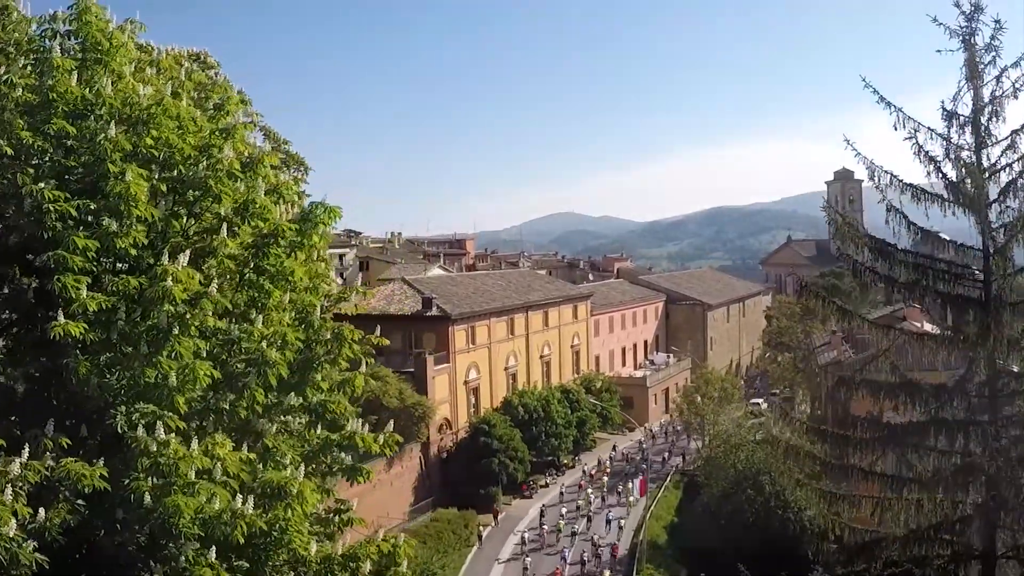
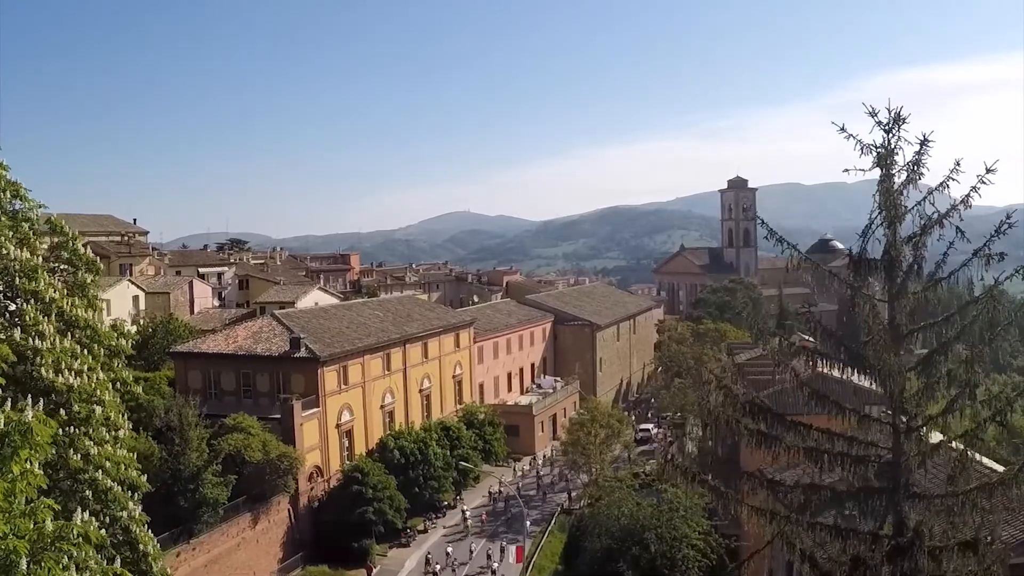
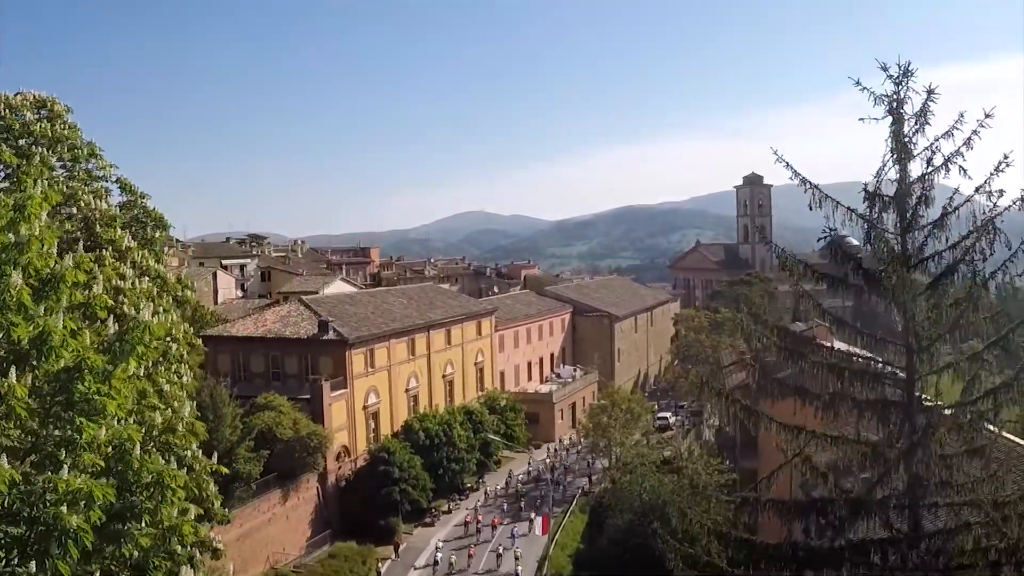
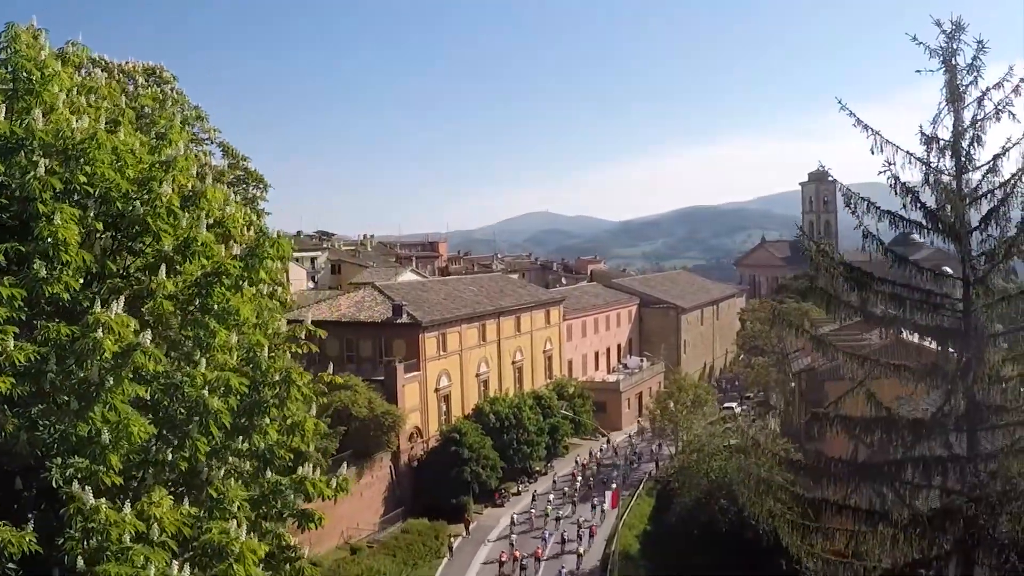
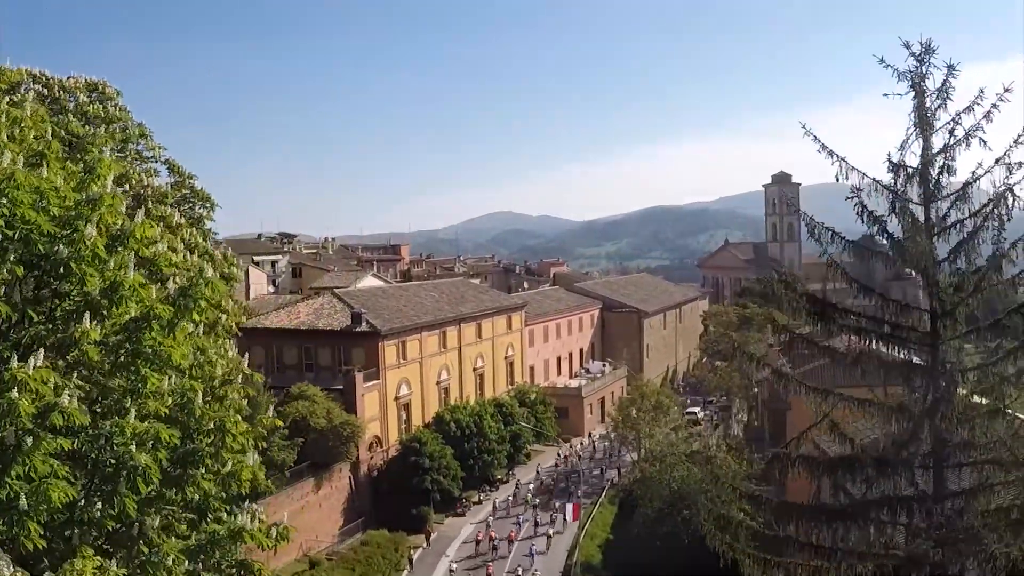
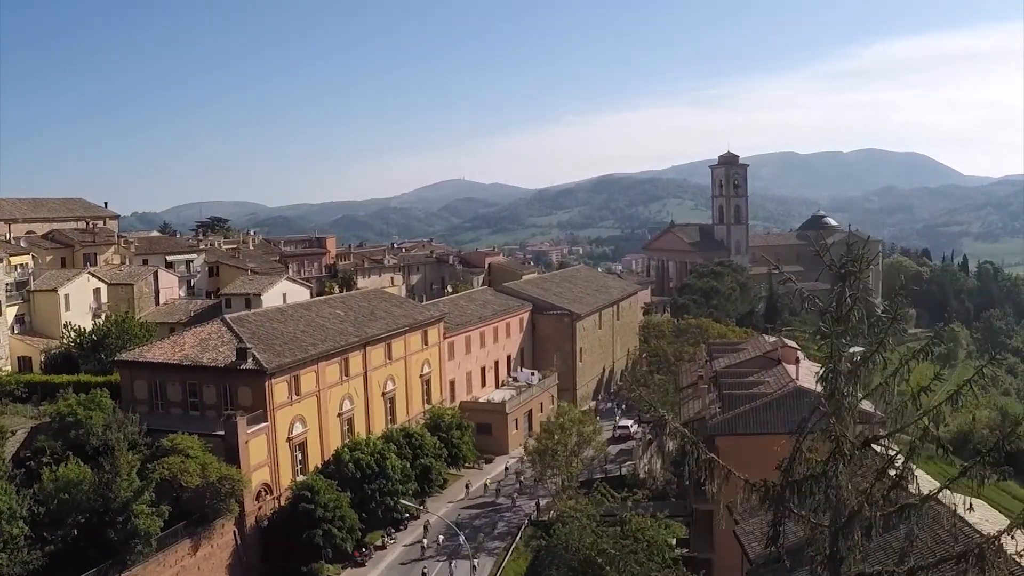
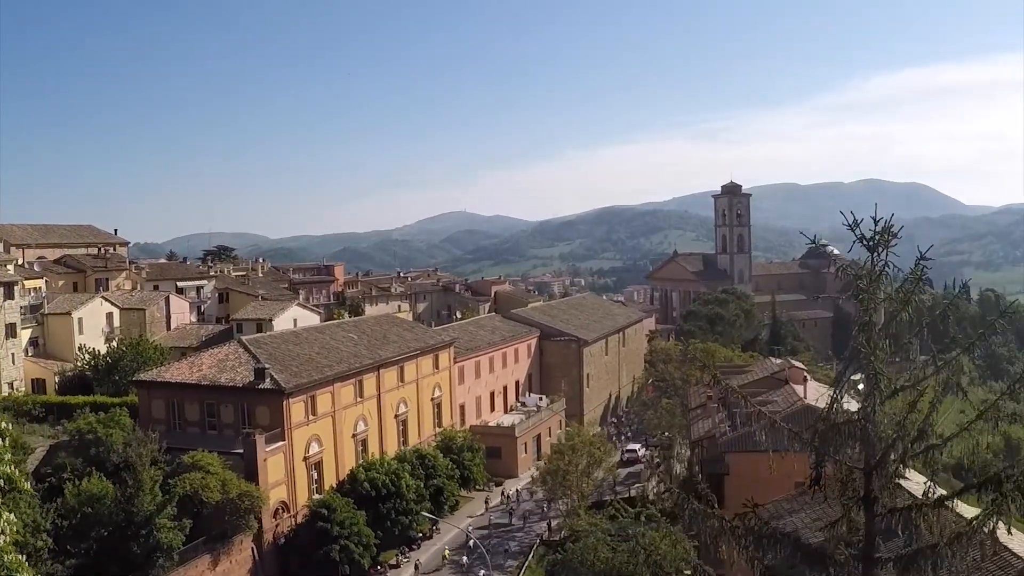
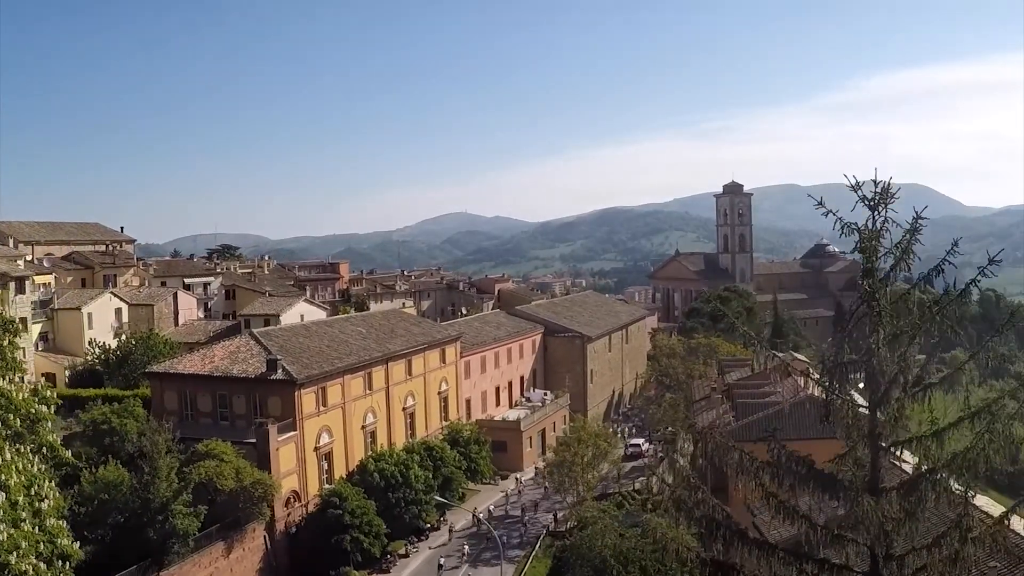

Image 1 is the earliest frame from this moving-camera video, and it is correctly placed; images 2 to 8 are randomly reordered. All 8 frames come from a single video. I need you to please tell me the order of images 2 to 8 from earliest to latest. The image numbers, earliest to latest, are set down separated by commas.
4, 5, 3, 2, 8, 7, 6
